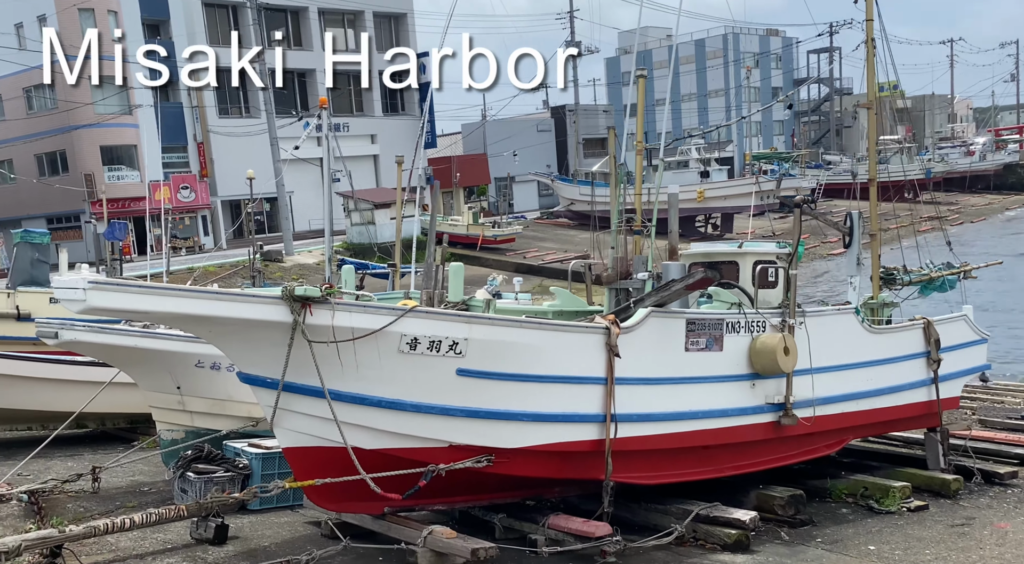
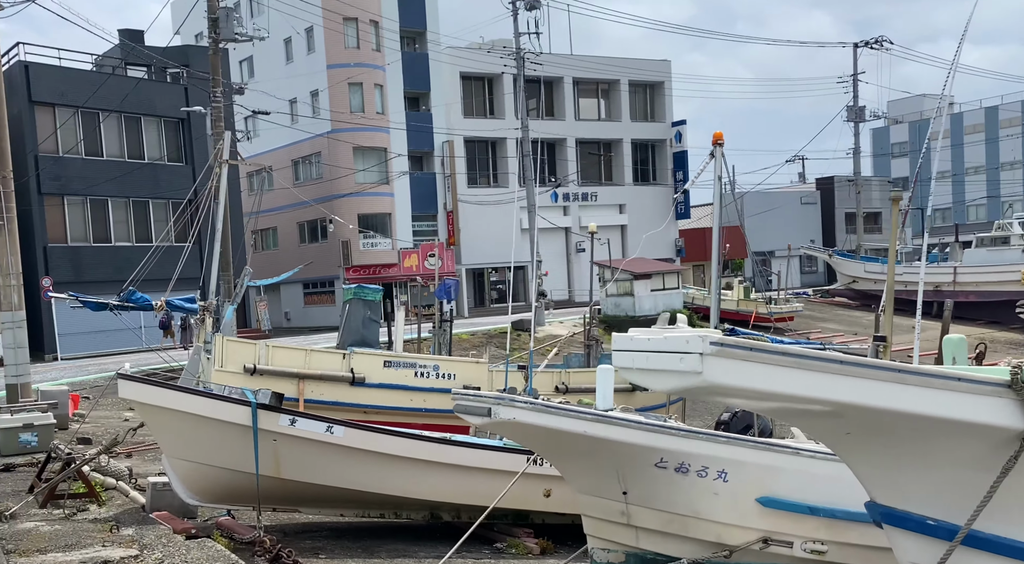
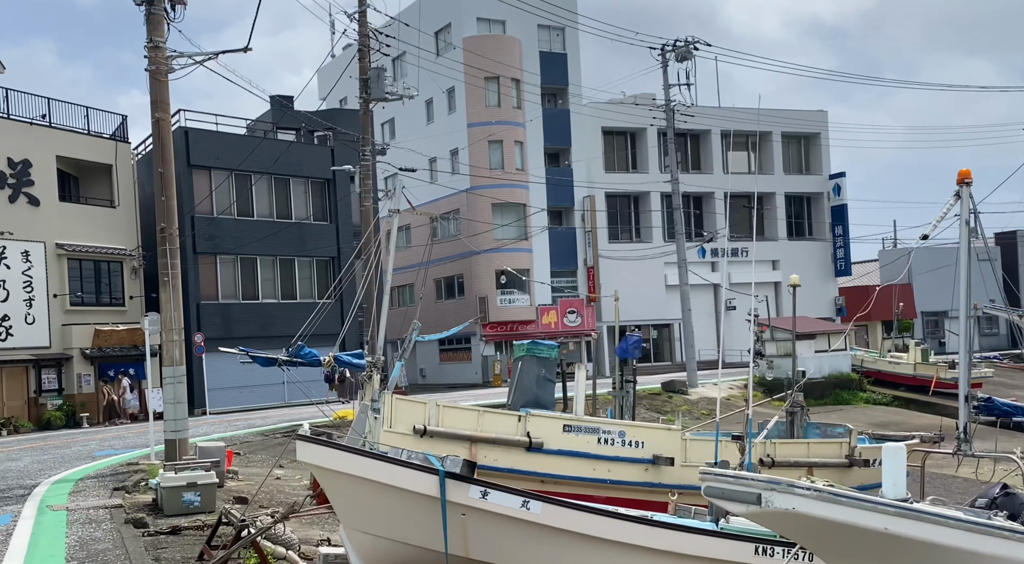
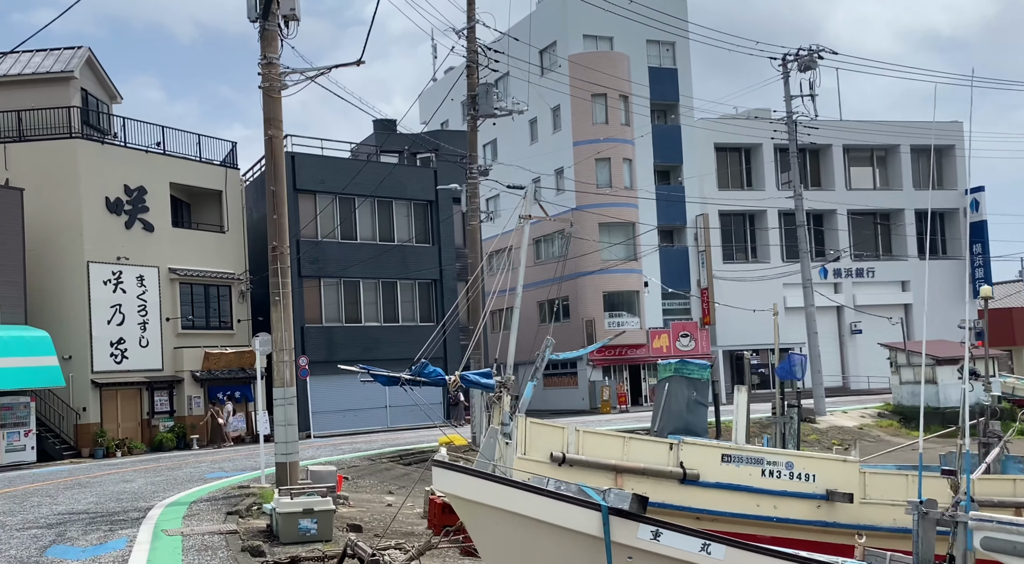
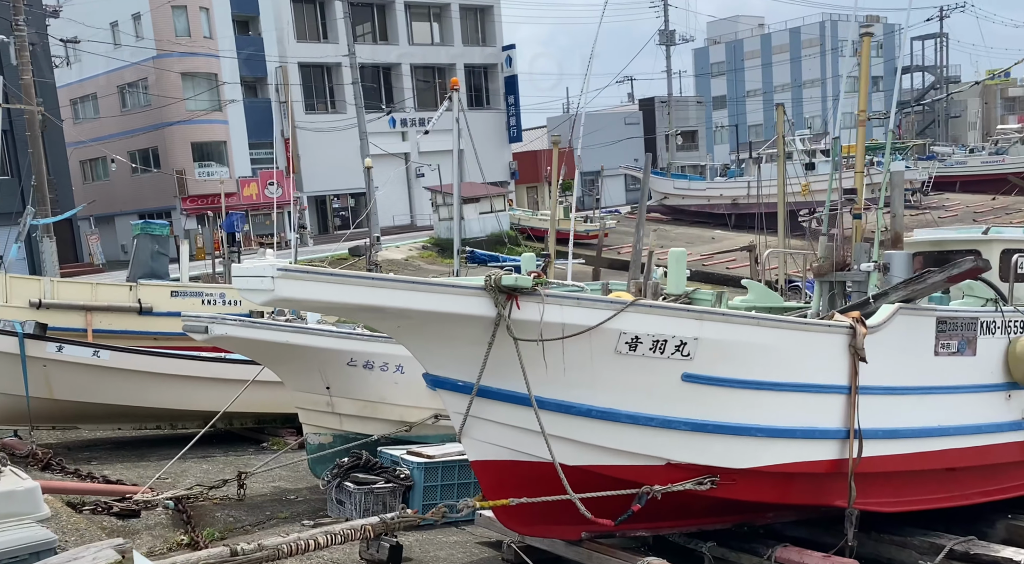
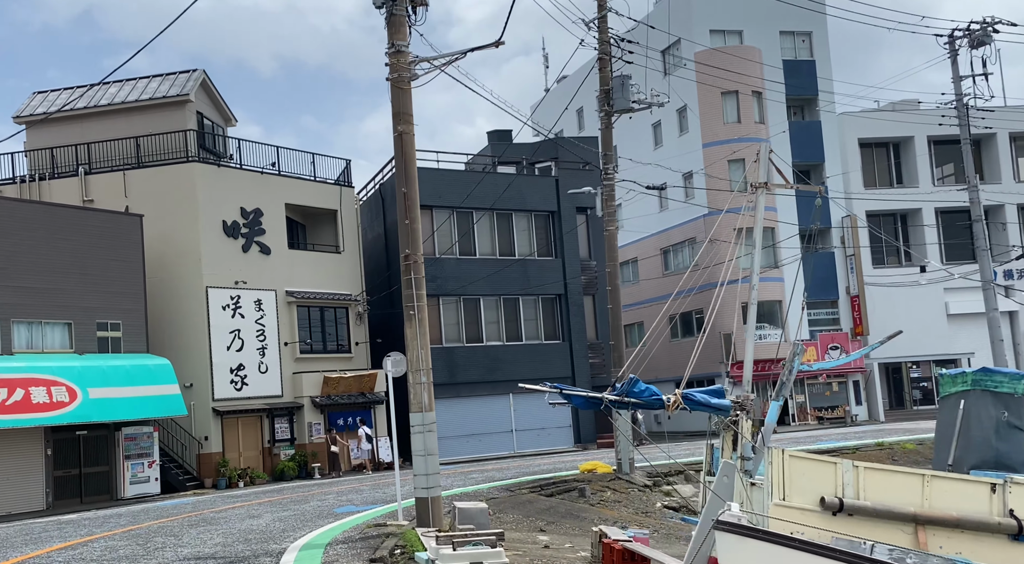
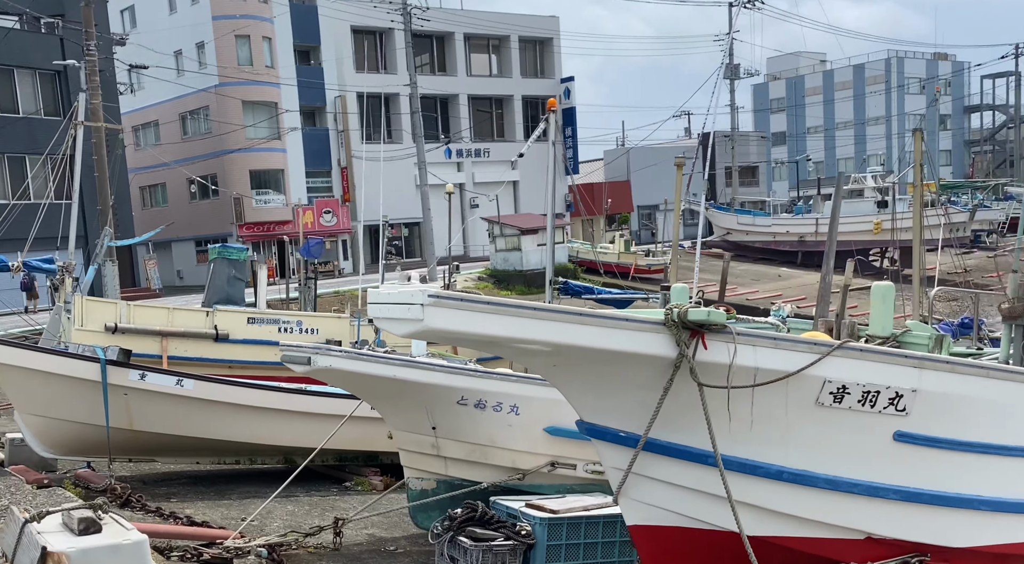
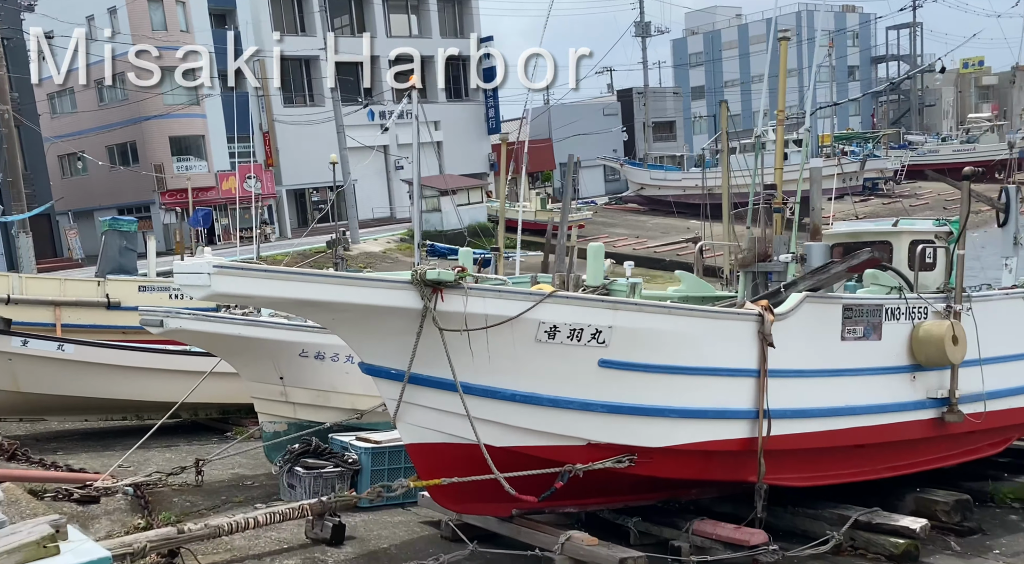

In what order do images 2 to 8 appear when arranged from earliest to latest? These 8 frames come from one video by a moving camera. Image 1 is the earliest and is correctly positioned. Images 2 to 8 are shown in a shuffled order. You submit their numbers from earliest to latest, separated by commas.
8, 5, 7, 2, 3, 4, 6
